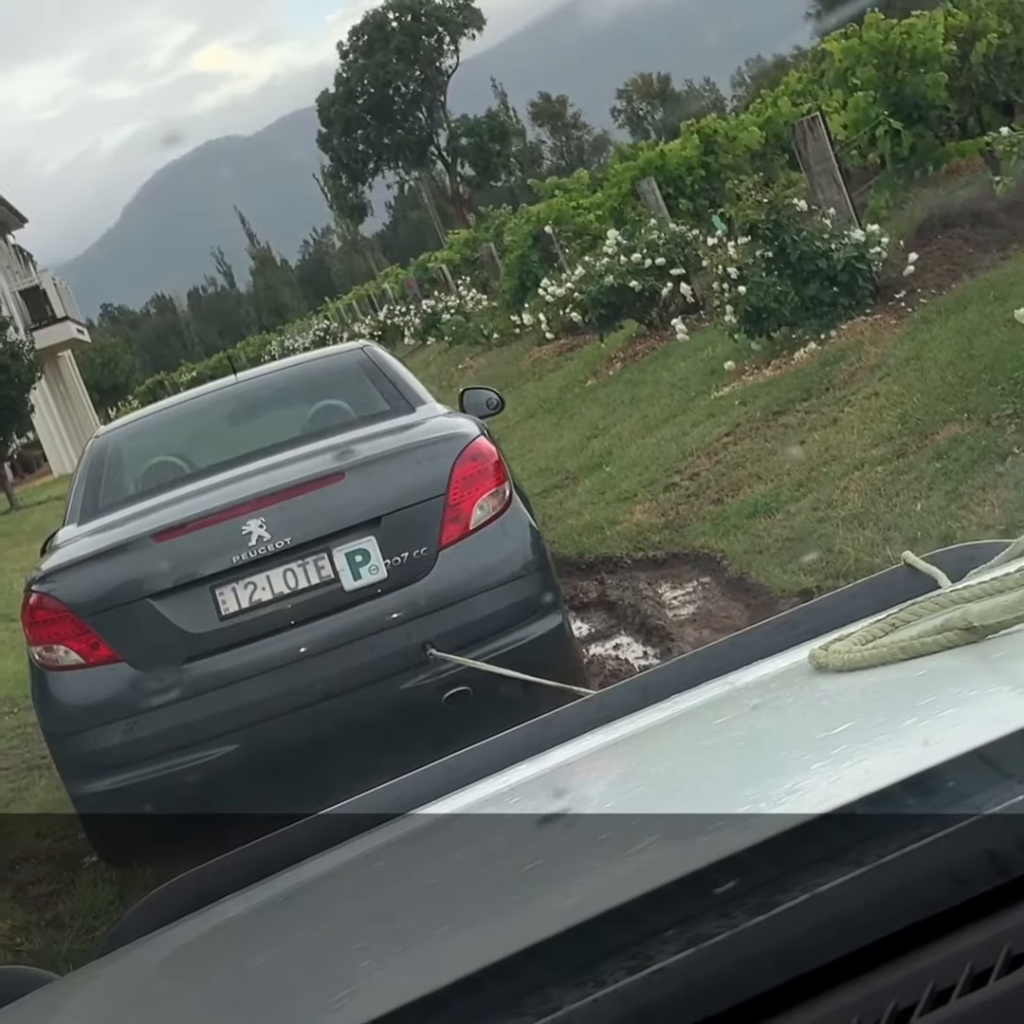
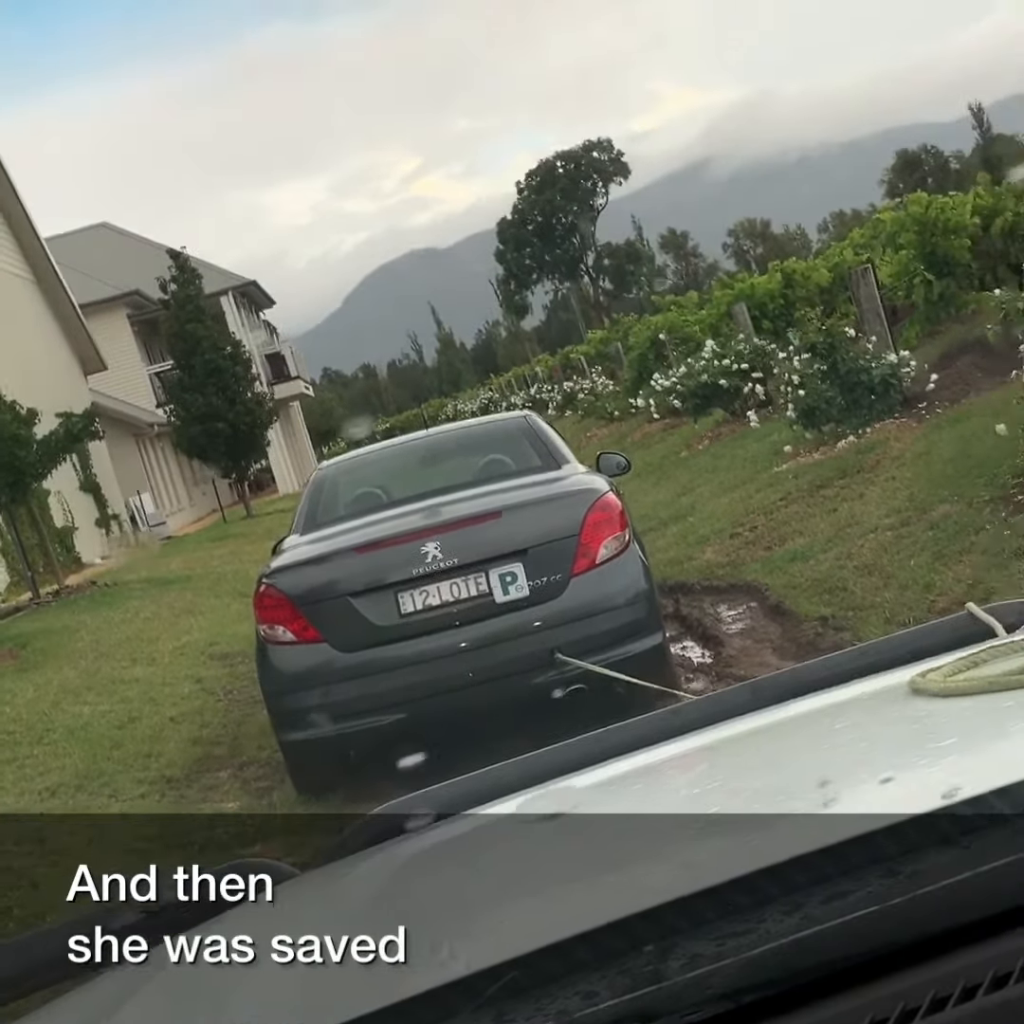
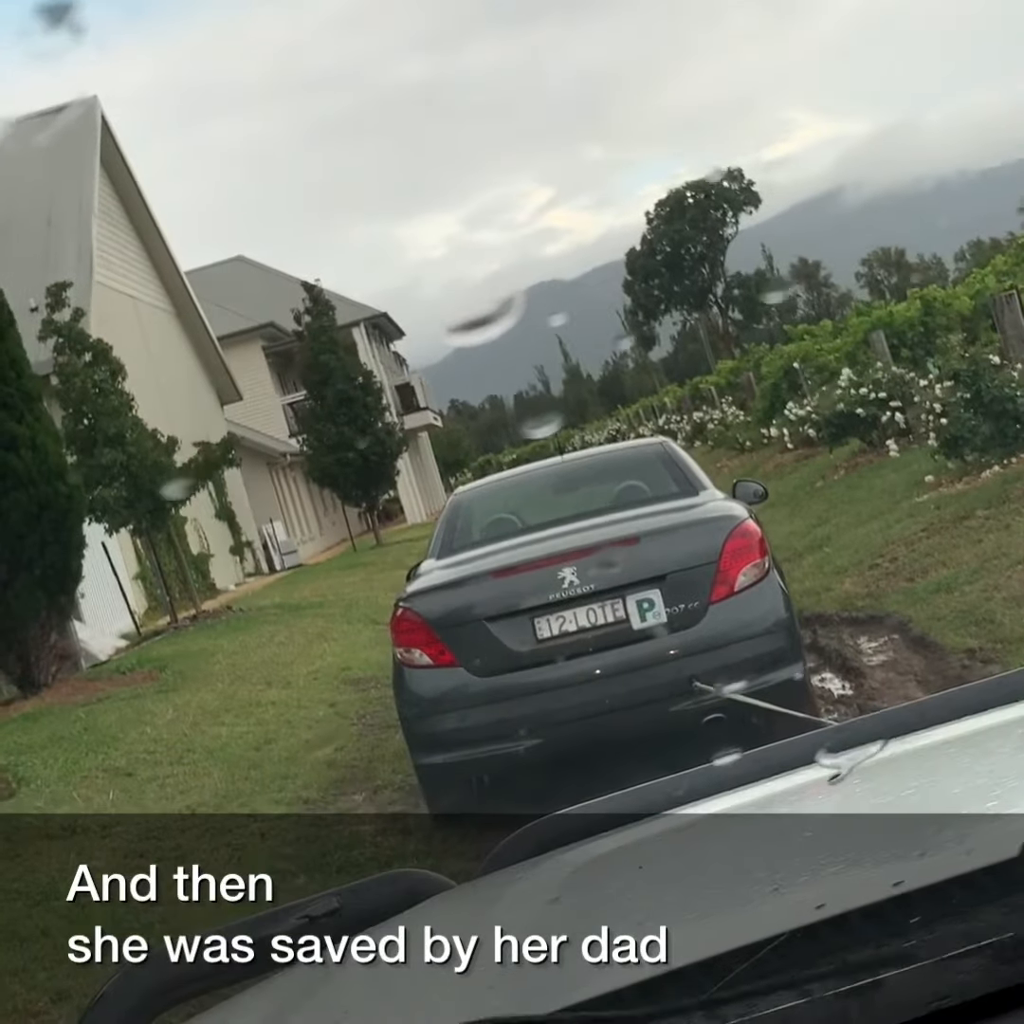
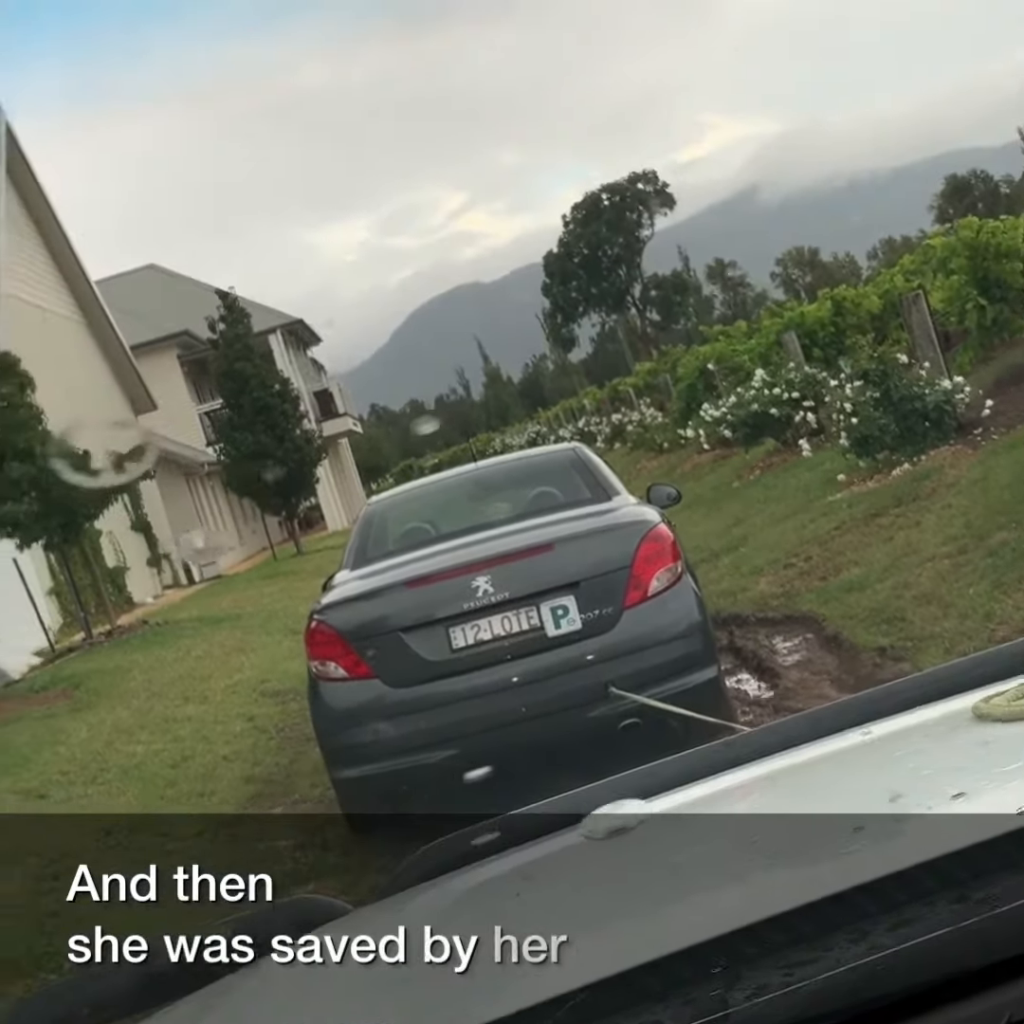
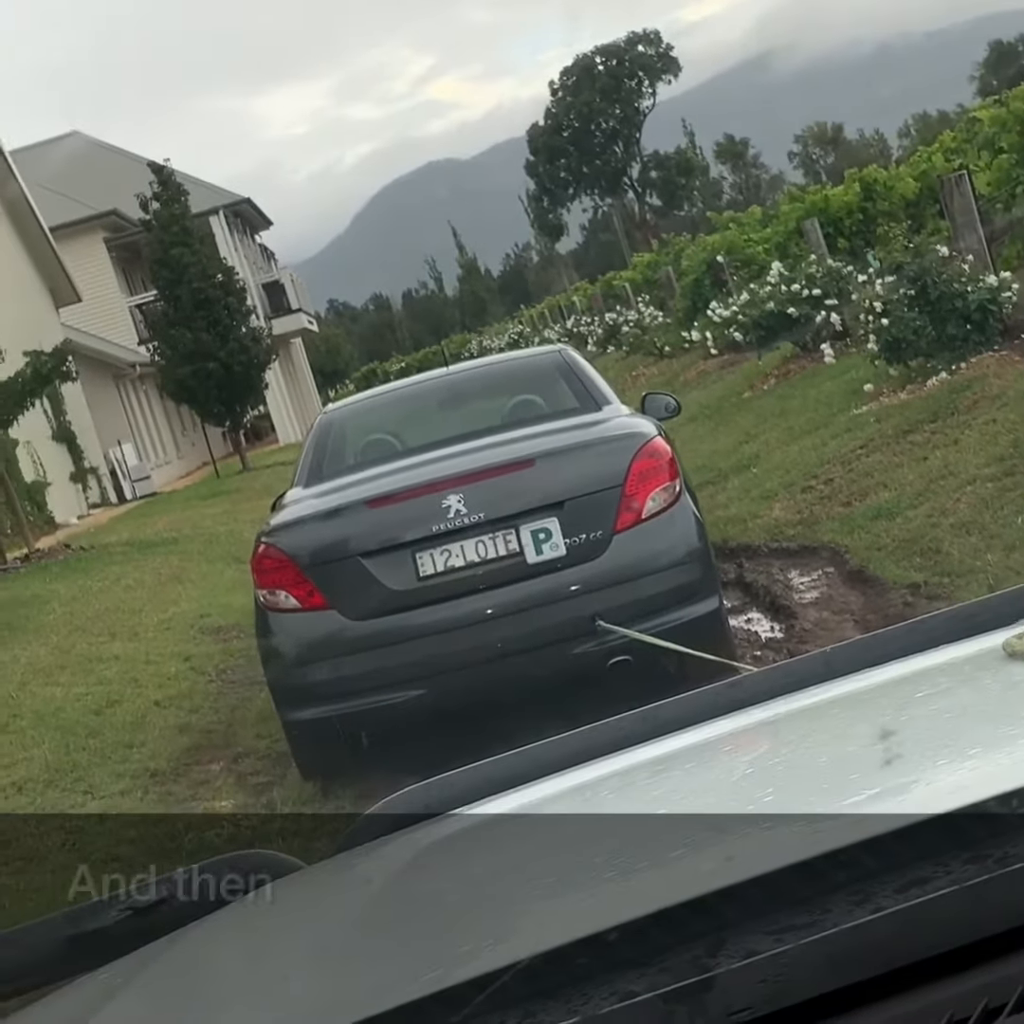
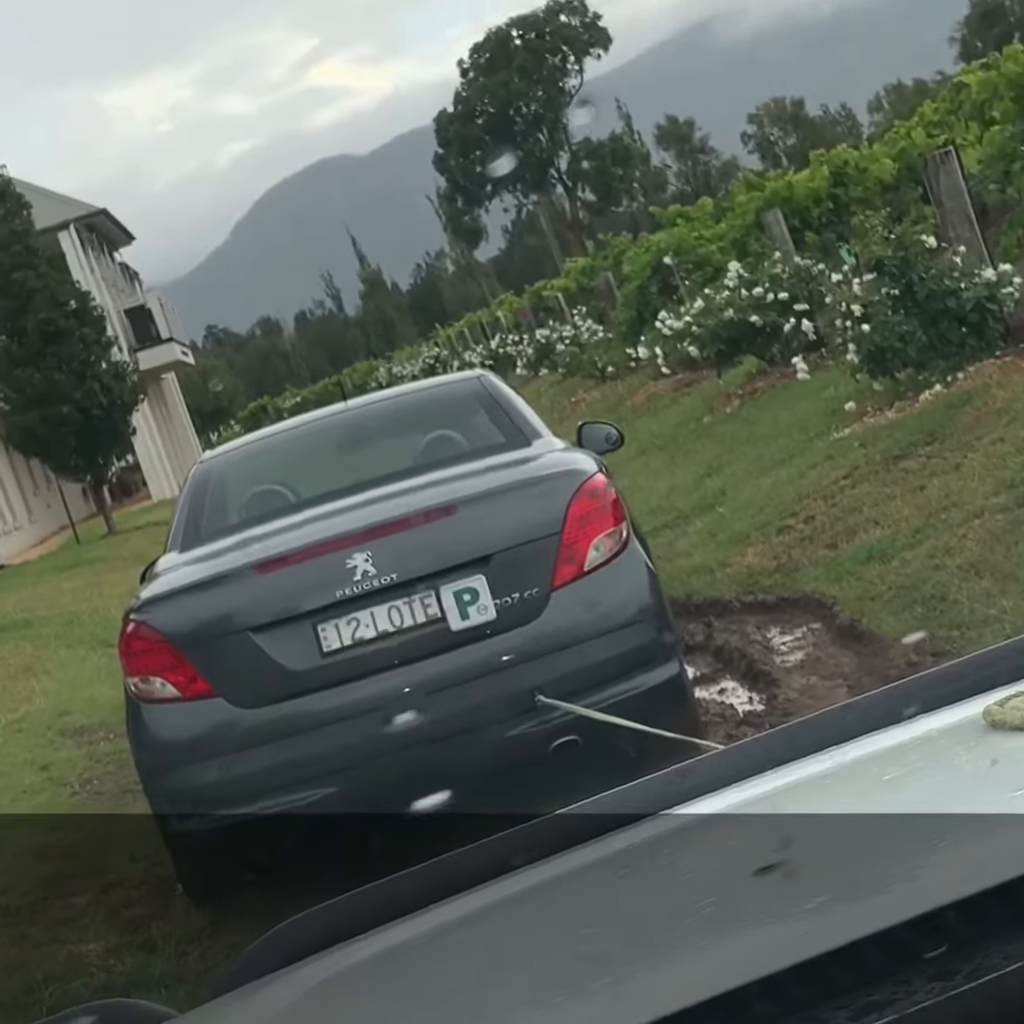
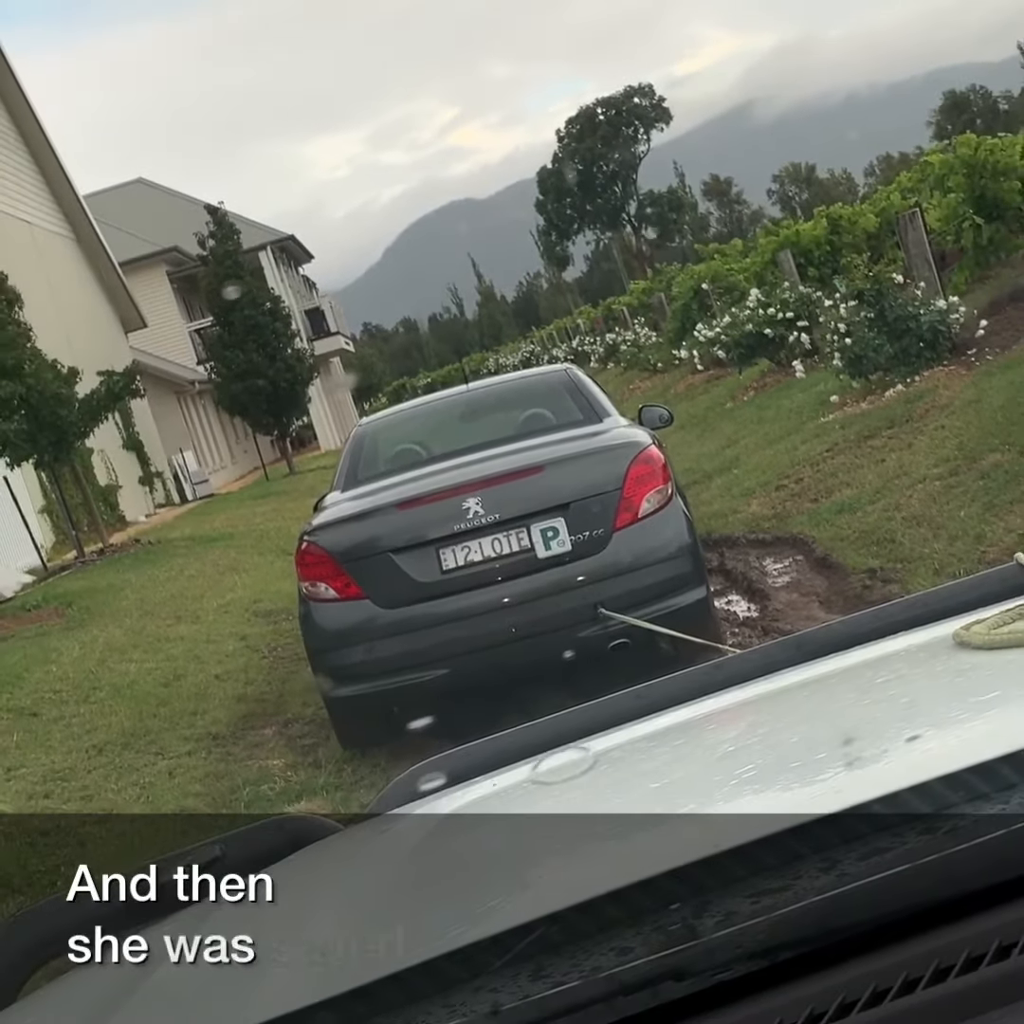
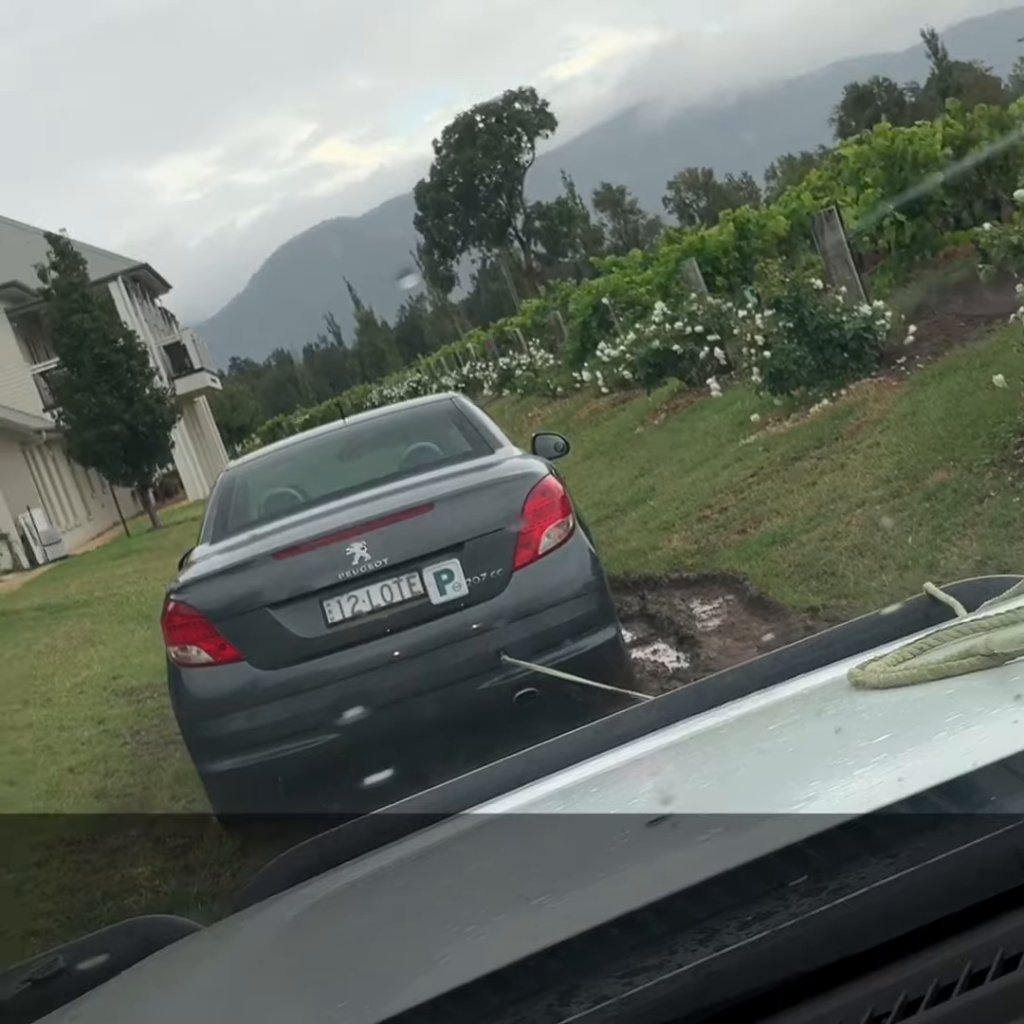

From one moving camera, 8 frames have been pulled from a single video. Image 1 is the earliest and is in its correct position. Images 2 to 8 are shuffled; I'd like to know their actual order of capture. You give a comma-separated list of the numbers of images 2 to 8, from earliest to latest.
8, 6, 5, 7, 2, 4, 3
